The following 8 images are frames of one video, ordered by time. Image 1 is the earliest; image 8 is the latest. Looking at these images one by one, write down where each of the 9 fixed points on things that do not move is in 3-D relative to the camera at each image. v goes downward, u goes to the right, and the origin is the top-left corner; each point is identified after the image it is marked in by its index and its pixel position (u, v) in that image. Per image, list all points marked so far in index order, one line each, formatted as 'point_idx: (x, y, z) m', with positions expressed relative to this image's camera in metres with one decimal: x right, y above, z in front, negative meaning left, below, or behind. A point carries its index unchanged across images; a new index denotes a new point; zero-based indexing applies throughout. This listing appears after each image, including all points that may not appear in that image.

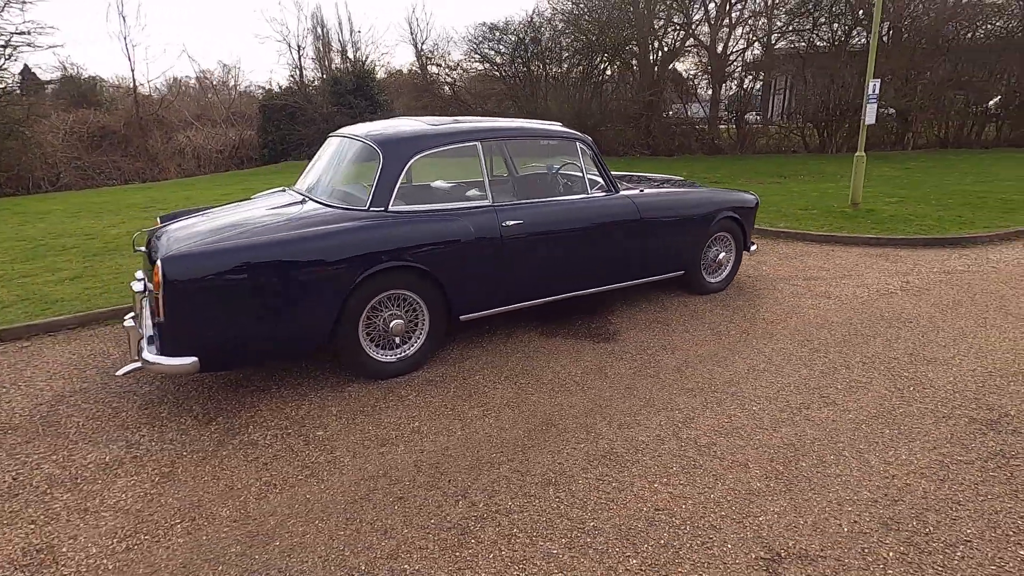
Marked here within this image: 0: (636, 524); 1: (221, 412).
0: (+0.6, -1.0, +2.4) m
1: (-1.8, -0.8, +3.3) m
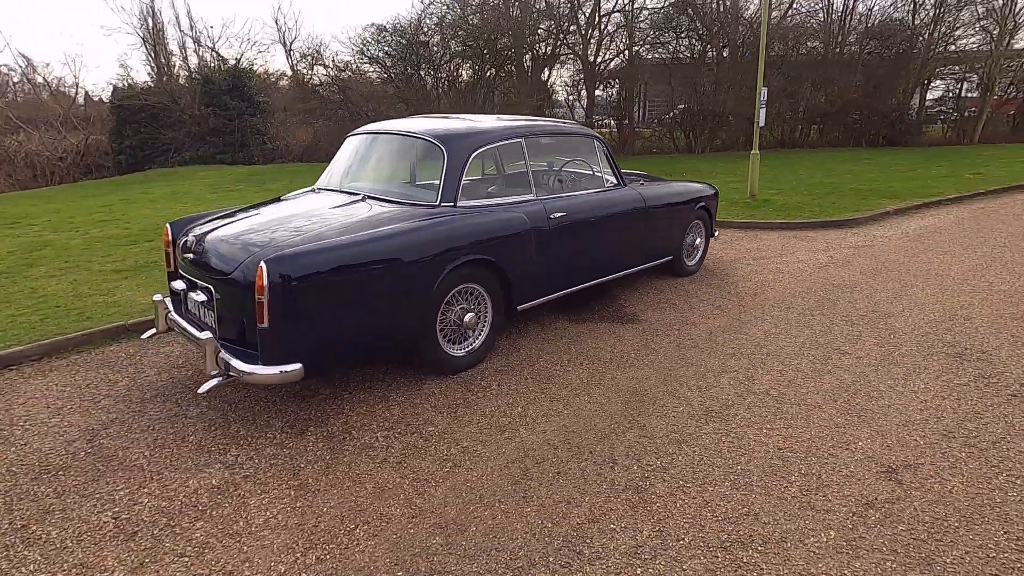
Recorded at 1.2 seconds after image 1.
0: (+1.3, -0.9, +2.7) m
1: (-1.2, -0.8, +3.1) m
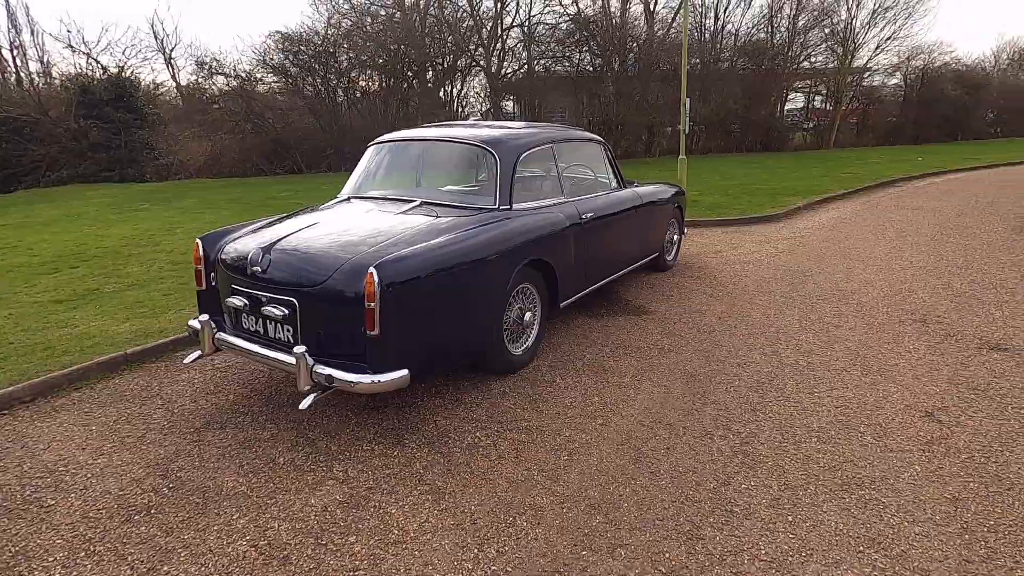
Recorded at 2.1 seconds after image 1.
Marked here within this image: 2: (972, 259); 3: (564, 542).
0: (+1.9, -0.8, +3.2) m
1: (-0.6, -0.8, +3.1) m
2: (+5.7, +0.4, +6.8) m
3: (+0.2, -1.1, +2.3) m
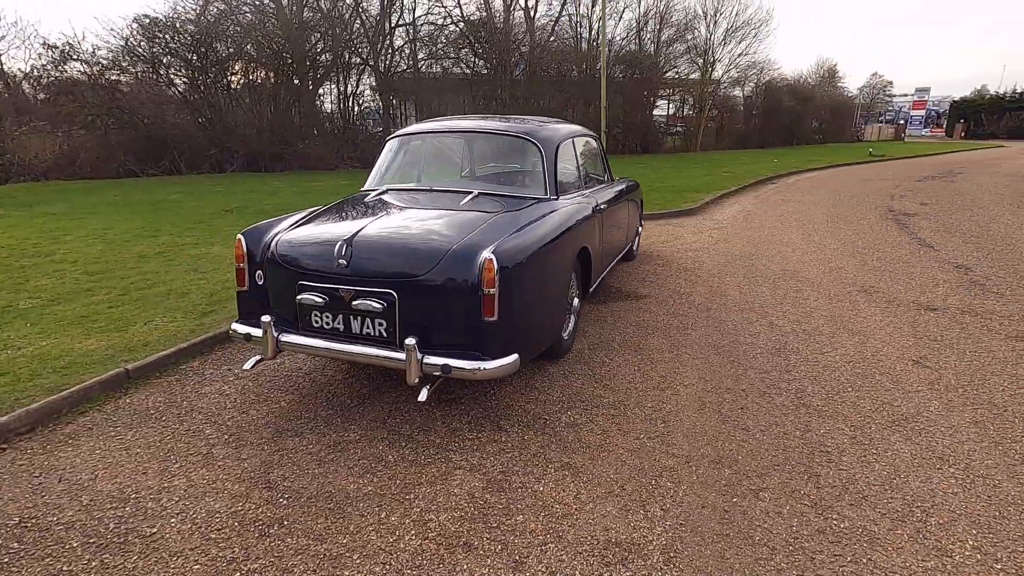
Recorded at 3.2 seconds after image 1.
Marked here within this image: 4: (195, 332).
0: (+2.4, -0.6, +3.7) m
1: (-0.1, -0.8, +3.1) m
2: (+5.2, +0.7, +8.0) m
3: (+0.9, -0.9, +2.5) m
4: (-2.6, -0.4, +4.4) m
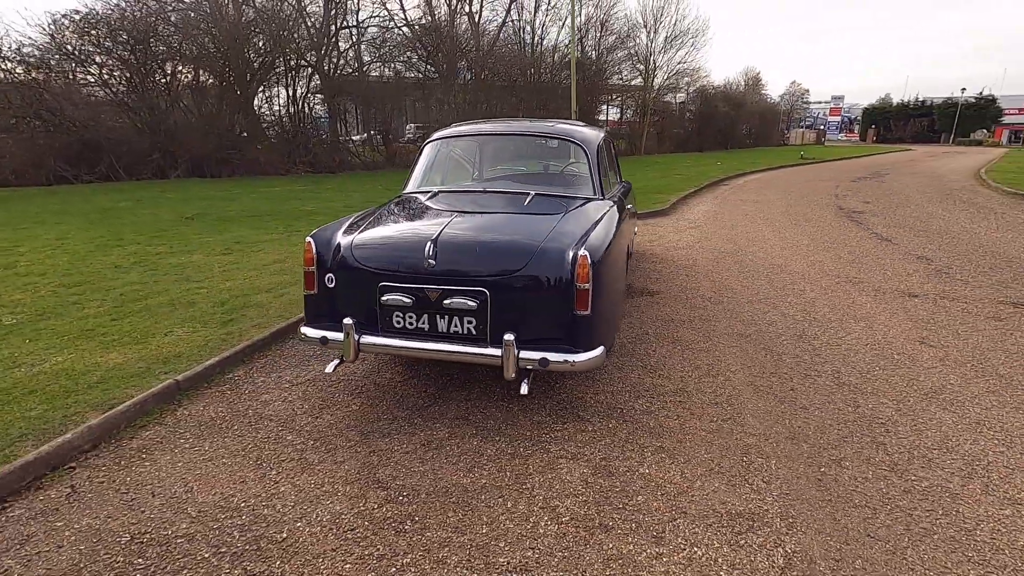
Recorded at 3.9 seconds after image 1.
0: (+2.7, -0.5, +4.1) m
1: (+0.3, -0.7, +3.2) m
2: (+5.1, +0.8, +8.7) m
3: (+1.5, -0.9, +2.7) m
4: (-2.2, -0.4, +4.2) m
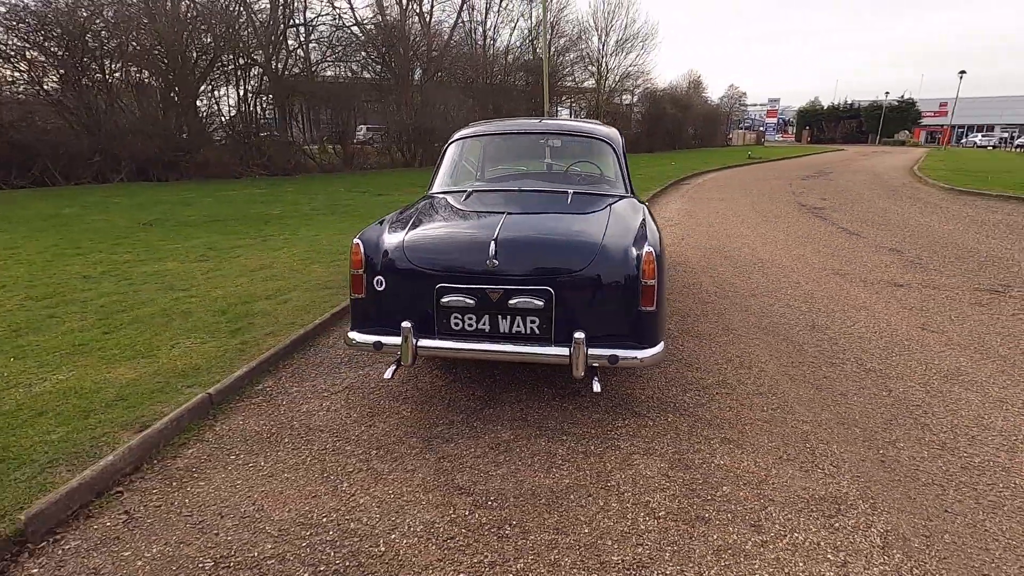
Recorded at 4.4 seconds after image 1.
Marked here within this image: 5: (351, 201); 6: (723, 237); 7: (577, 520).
0: (+3.0, -0.4, +4.3) m
1: (+0.7, -0.7, +3.2) m
2: (+4.9, +0.9, +9.1) m
3: (+1.8, -0.8, +2.9) m
4: (-2.0, -0.5, +4.0) m
5: (-4.5, +2.5, +15.3) m
6: (+3.4, +0.8, +8.7) m
7: (+0.3, -1.0, +2.3) m
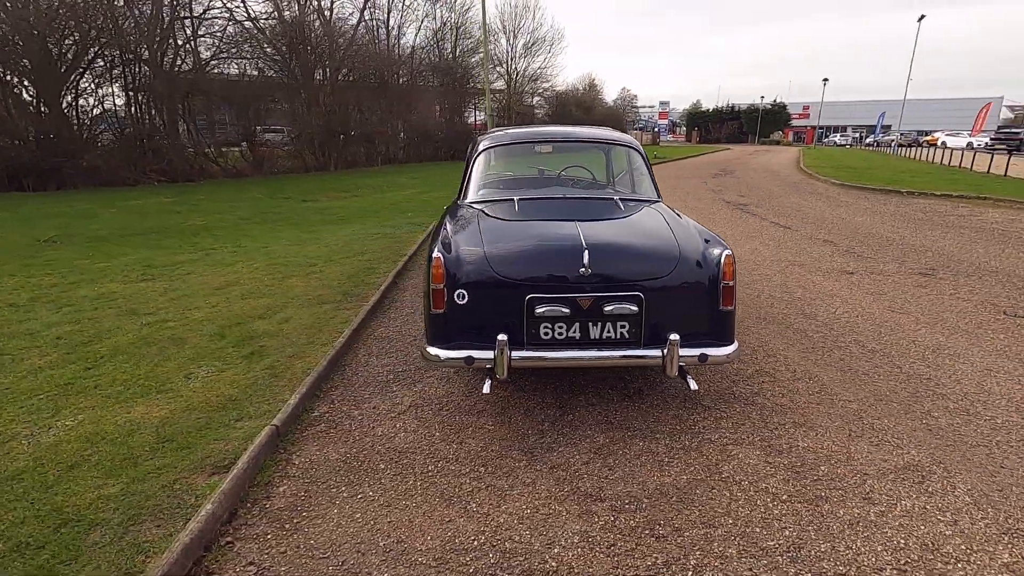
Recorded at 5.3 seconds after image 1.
0: (+3.2, -0.3, +4.9) m
1: (+1.1, -0.7, +3.4) m
2: (+4.2, +1.1, +9.9) m
3: (+2.3, -0.8, +3.2) m
4: (-1.6, -0.6, +3.7) m
5: (-6.2, +2.1, +14.4) m
6: (+2.8, +0.9, +9.3) m
7: (+0.9, -1.0, +2.5) m
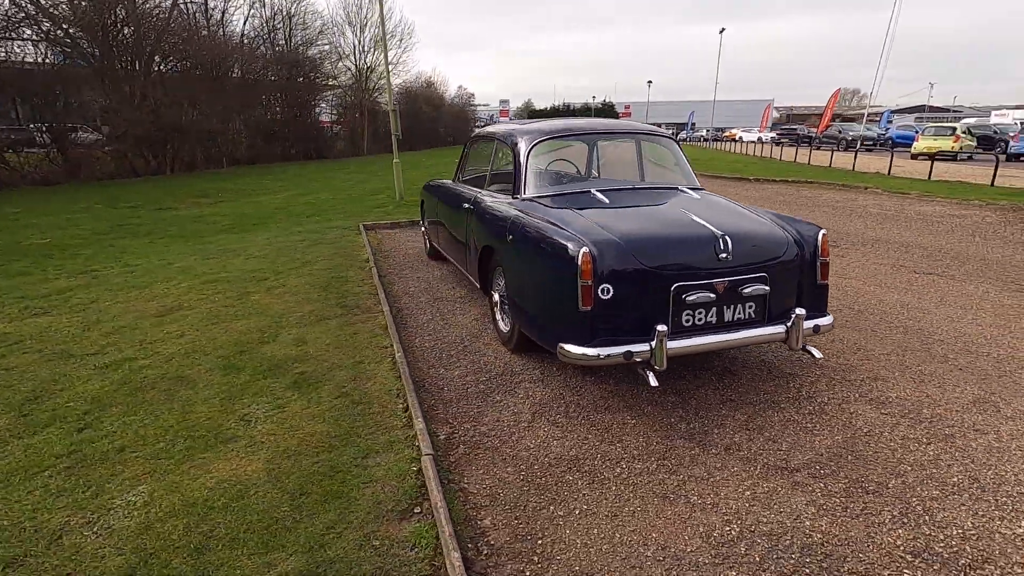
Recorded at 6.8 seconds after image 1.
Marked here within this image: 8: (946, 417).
0: (+3.4, 0.0, +5.7) m
1: (+1.8, -0.6, +3.7) m
2: (+2.8, +1.5, +10.8) m
3: (+3.0, -0.5, +3.9) m
4: (-0.9, -0.7, +3.3) m
5: (-8.5, +1.6, +12.2) m
6: (+1.7, +1.1, +9.8) m
7: (+1.9, -0.9, +2.7) m
8: (+2.5, -0.8, +3.1) m
